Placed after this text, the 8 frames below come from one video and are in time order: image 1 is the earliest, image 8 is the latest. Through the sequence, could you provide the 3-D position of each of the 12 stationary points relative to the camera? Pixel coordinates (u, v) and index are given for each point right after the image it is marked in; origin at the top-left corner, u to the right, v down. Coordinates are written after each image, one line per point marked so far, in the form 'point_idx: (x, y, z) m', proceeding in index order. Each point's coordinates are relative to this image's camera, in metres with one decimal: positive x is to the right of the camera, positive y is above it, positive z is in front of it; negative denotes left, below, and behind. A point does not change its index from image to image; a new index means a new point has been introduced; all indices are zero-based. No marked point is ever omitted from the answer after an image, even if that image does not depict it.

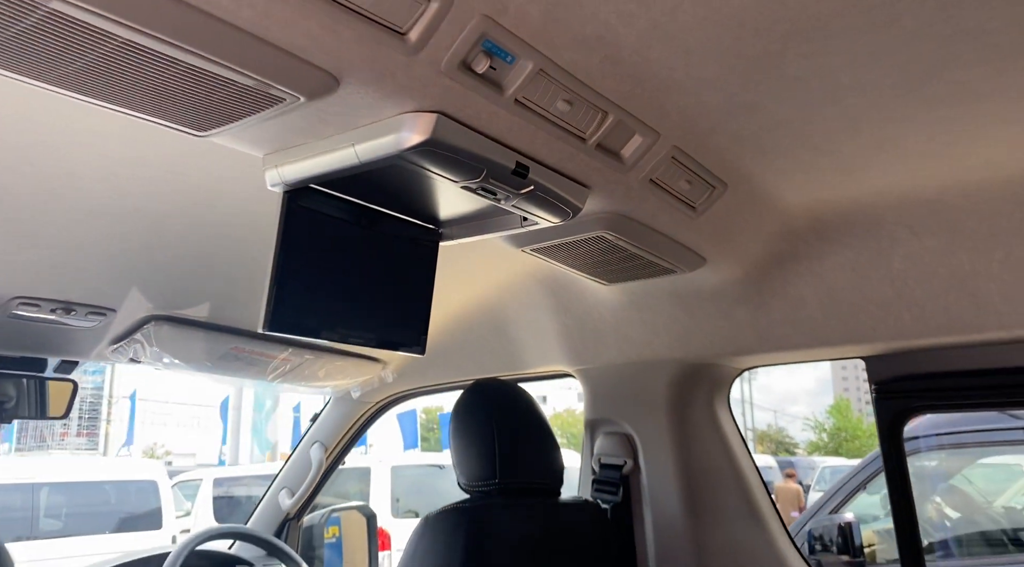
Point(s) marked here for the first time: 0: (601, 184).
0: (+0.2, +0.2, +1.4) m
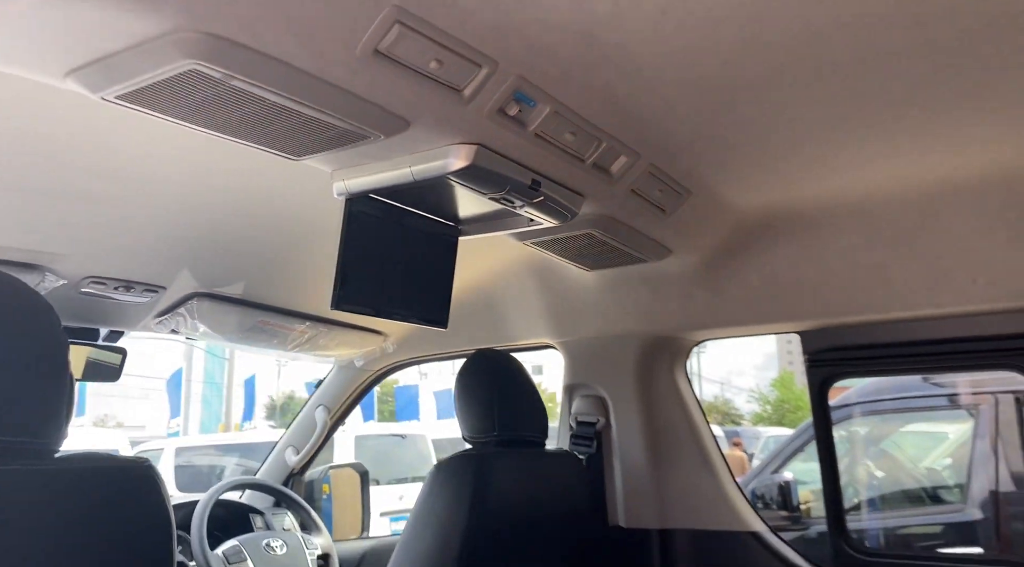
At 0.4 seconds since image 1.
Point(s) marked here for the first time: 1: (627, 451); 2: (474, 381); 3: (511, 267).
0: (+0.2, +0.2, +1.8) m
1: (+0.4, -0.5, +2.6) m
2: (-0.1, -0.3, +2.2) m
3: (0.0, 0.0, +2.6) m
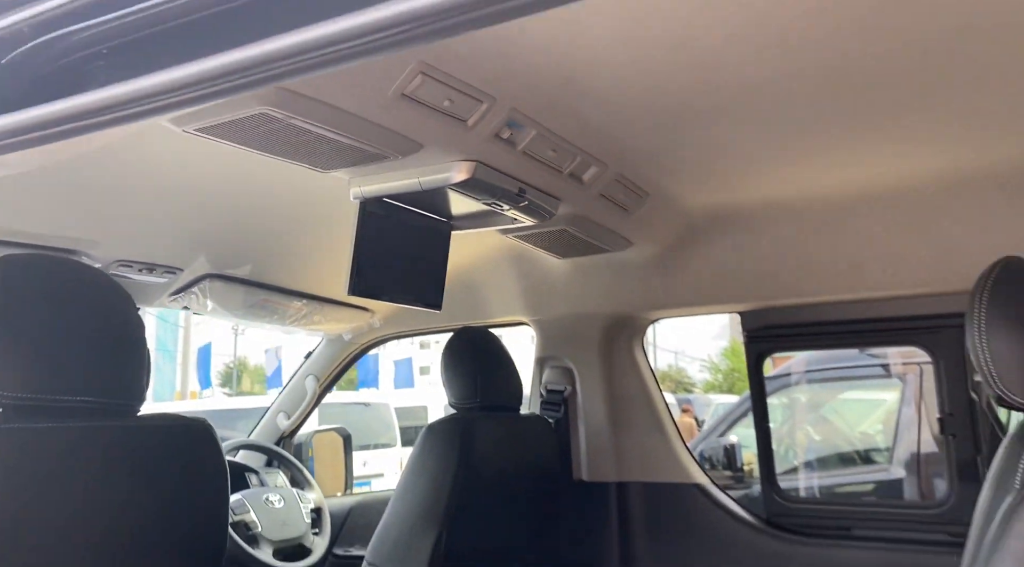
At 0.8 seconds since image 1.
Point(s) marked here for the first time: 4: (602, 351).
0: (+0.1, +0.2, +2.1) m
1: (+0.3, -0.5, +2.9) m
2: (-0.2, -0.2, +2.5) m
3: (-0.1, +0.1, +2.9) m
4: (+0.3, -0.2, +2.9) m
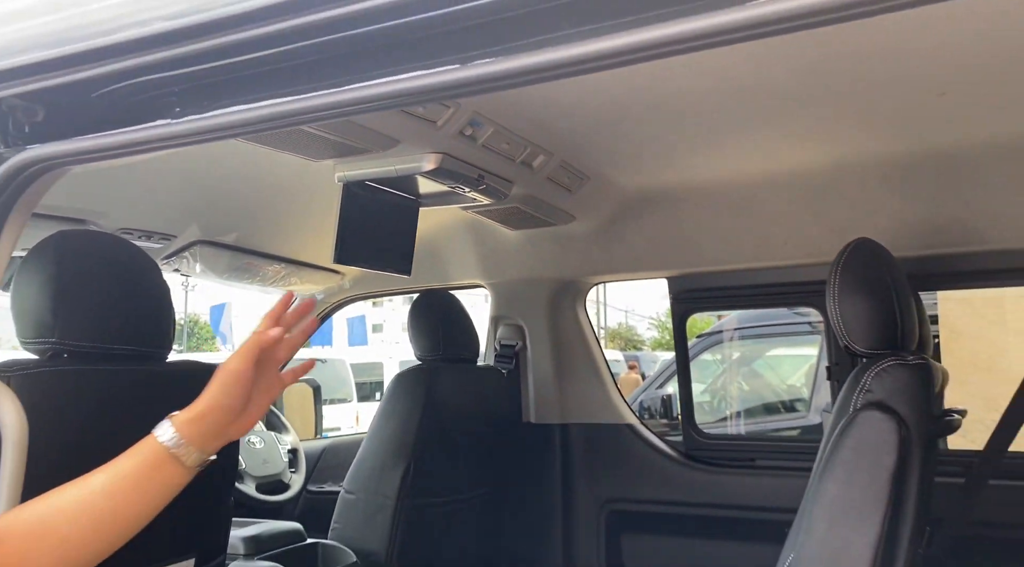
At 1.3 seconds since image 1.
0: (0.0, +0.3, +2.4) m
1: (+0.1, -0.3, +3.3) m
2: (-0.3, -0.1, +2.9) m
3: (-0.3, +0.2, +3.2) m
4: (+0.2, -0.1, +3.3) m
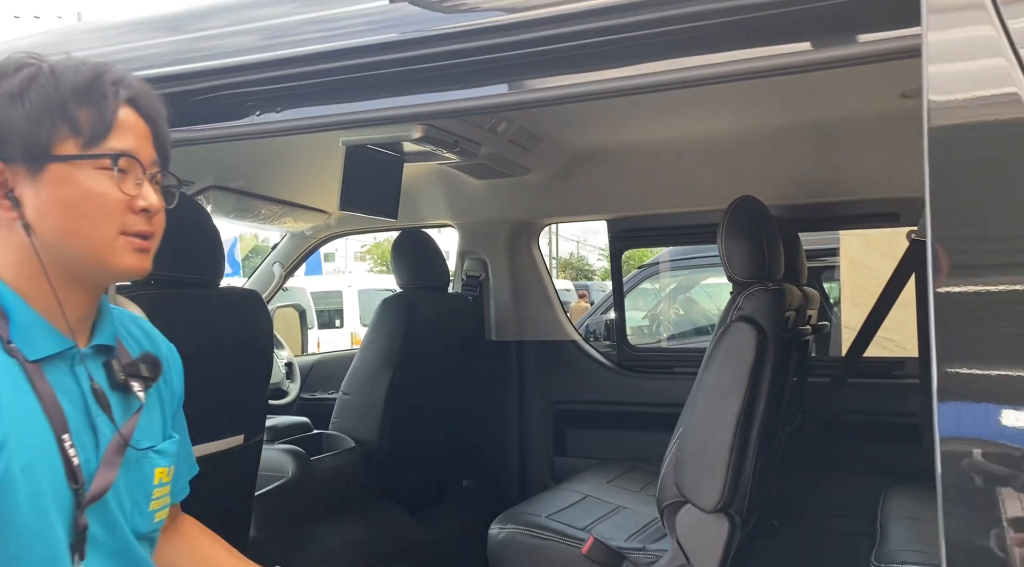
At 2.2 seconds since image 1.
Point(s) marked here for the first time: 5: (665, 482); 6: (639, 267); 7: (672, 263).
0: (-0.1, +0.5, +3.0) m
1: (-0.1, 0.0, +4.0) m
2: (-0.5, +0.1, +3.5) m
3: (-0.4, +0.5, +3.8) m
4: (0.0, +0.2, +3.9) m
5: (+0.4, -0.6, +2.3) m
6: (+0.6, +0.1, +3.6) m
7: (+0.7, +0.1, +3.6) m
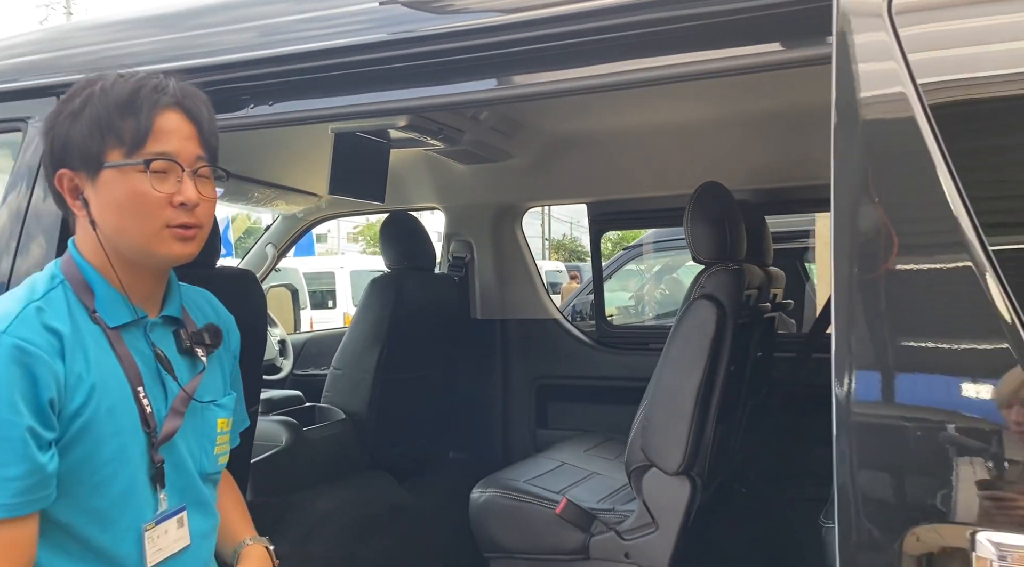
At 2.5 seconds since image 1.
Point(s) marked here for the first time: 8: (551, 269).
0: (-0.2, +0.6, +3.1) m
1: (-0.1, +0.1, +4.1) m
2: (-0.5, +0.2, +3.6) m
3: (-0.5, +0.6, +3.9) m
4: (-0.1, +0.3, +4.1) m
5: (+0.4, -0.5, +2.5) m
6: (+0.5, +0.2, +3.8) m
7: (+0.6, +0.2, +3.7) m
8: (+0.2, +0.1, +4.1) m
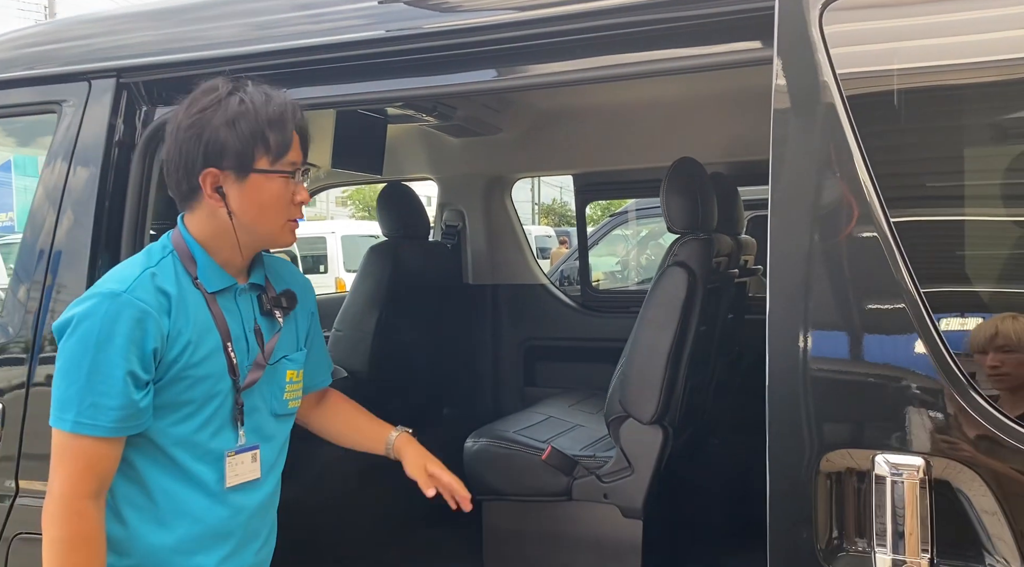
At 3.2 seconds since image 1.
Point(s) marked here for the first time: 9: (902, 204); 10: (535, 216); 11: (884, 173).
0: (-0.2, +0.7, +3.3) m
1: (-0.2, +0.2, +4.4) m
2: (-0.6, +0.4, +3.8) m
3: (-0.6, +0.8, +4.1) m
4: (-0.1, +0.5, +4.3) m
5: (+0.3, -0.4, +2.8) m
6: (+0.5, +0.3, +4.0) m
7: (+0.6, +0.3, +4.0) m
8: (+0.2, +0.3, +4.3) m
9: (+0.7, +0.1, +1.4) m
10: (+0.1, +0.4, +4.3) m
11: (+0.7, +0.2, +1.4) m
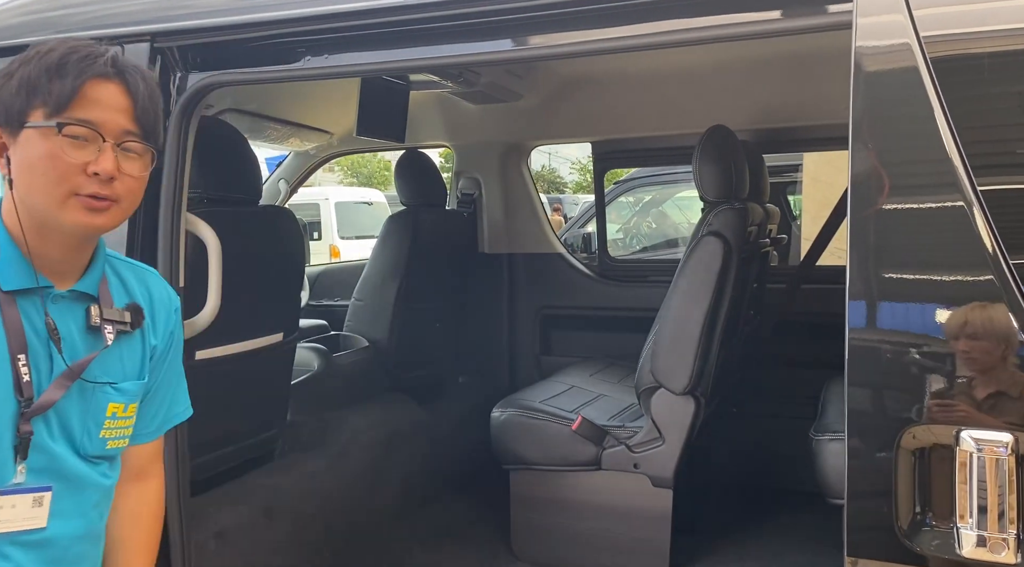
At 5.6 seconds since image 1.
0: (-0.1, +0.9, +3.3) m
1: (-0.1, +0.4, +4.3) m
2: (-0.5, +0.5, +3.8) m
3: (-0.5, +0.9, +4.0) m
4: (-0.1, +0.6, +4.2) m
5: (+0.4, -0.3, +2.8) m
6: (+0.6, +0.5, +4.0) m
7: (+0.7, +0.5, +3.9) m
8: (+0.2, +0.4, +4.3) m
9: (+0.8, +0.2, +1.4) m
10: (+0.2, +0.5, +4.3) m
11: (+0.8, +0.2, +1.4) m
